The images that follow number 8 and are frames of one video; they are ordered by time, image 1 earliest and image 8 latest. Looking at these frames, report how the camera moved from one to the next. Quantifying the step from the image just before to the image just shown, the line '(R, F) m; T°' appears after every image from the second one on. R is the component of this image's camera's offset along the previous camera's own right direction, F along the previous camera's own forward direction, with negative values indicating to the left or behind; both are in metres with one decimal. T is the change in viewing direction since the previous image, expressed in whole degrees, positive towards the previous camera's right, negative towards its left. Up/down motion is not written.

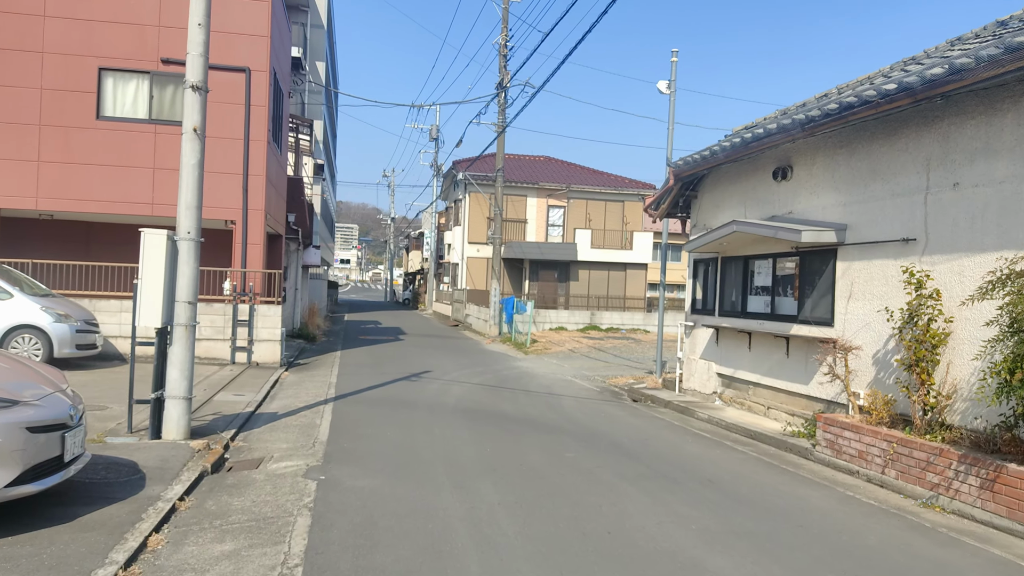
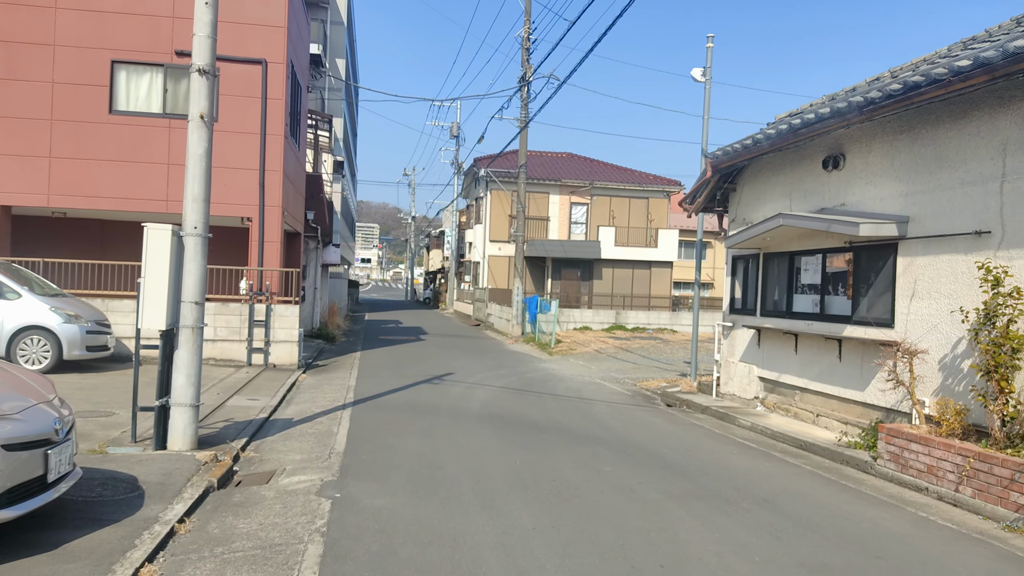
(-0.1, +0.6) m; -2°
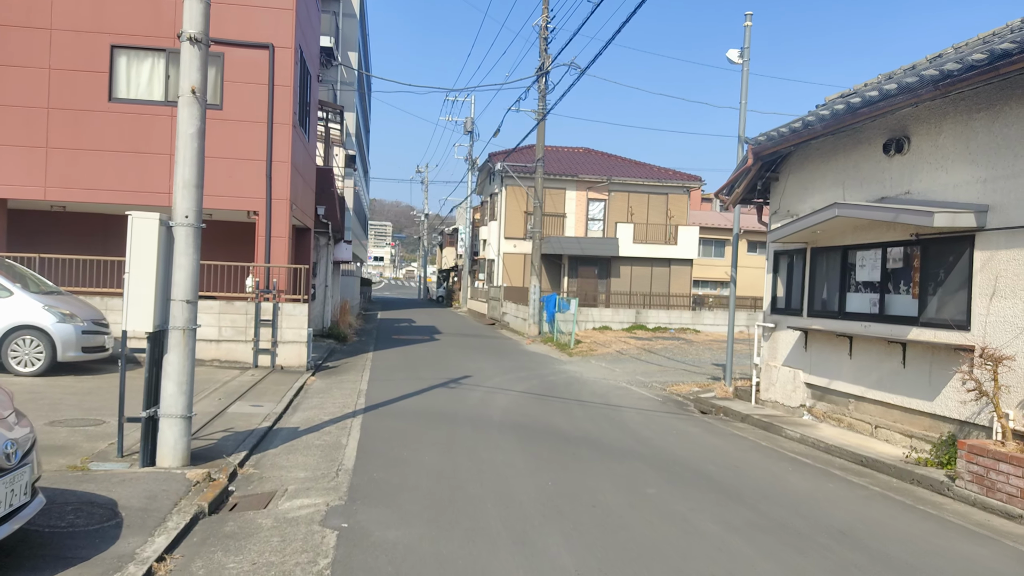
(-0.2, +0.8) m; -1°
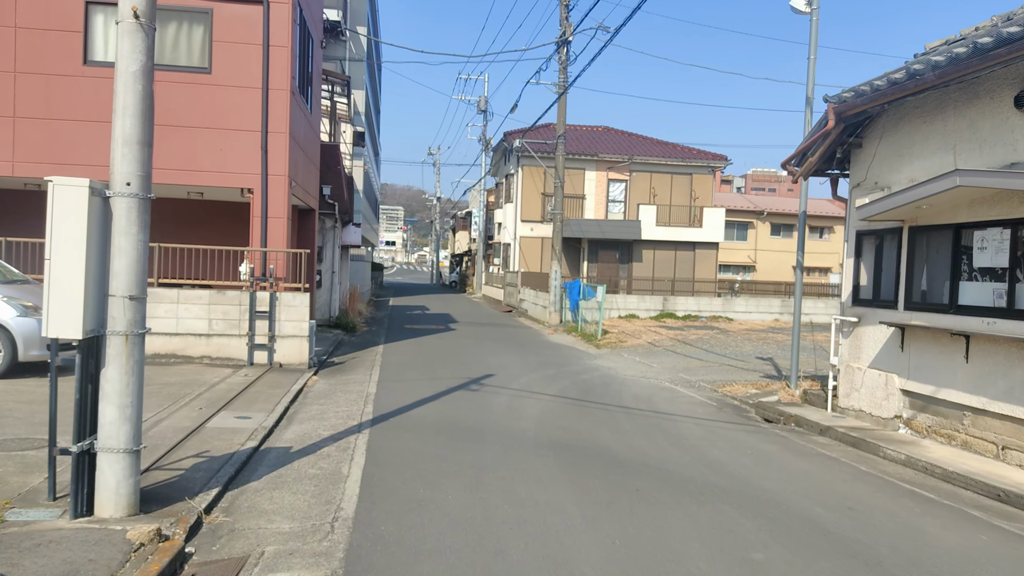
(-0.3, +1.6) m; -1°
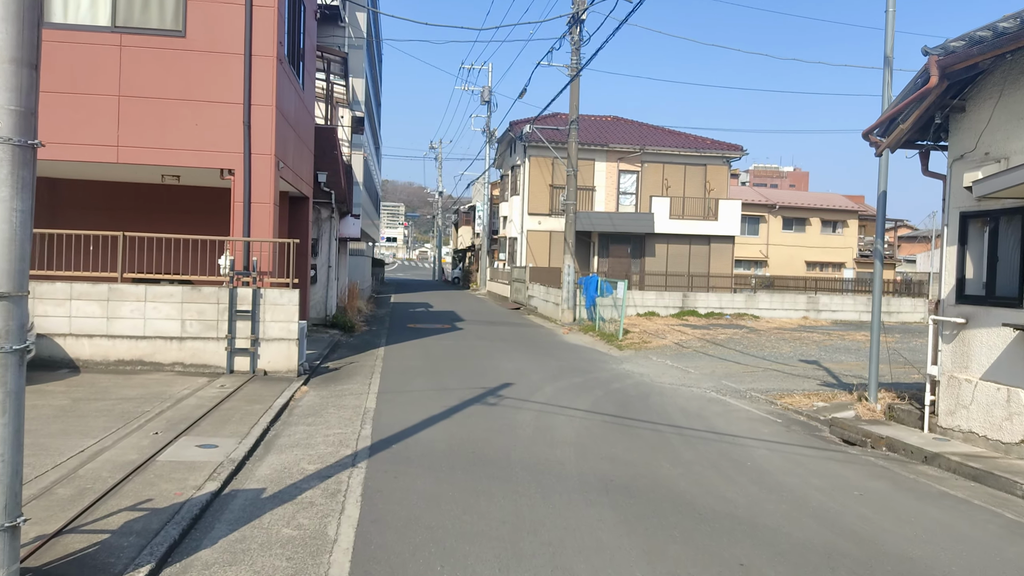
(-0.3, +1.7) m; 0°
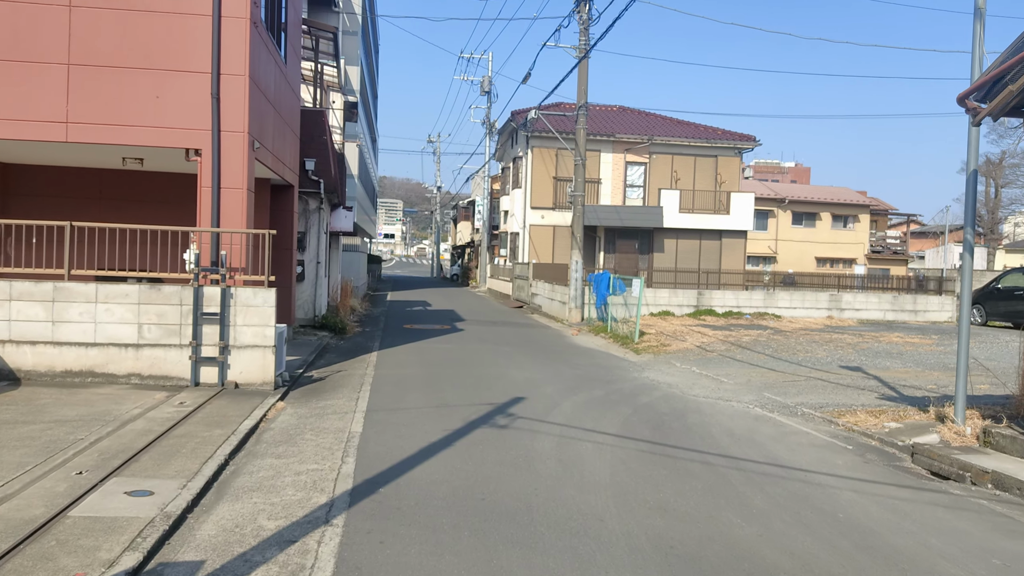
(-0.2, +1.5) m; 0°
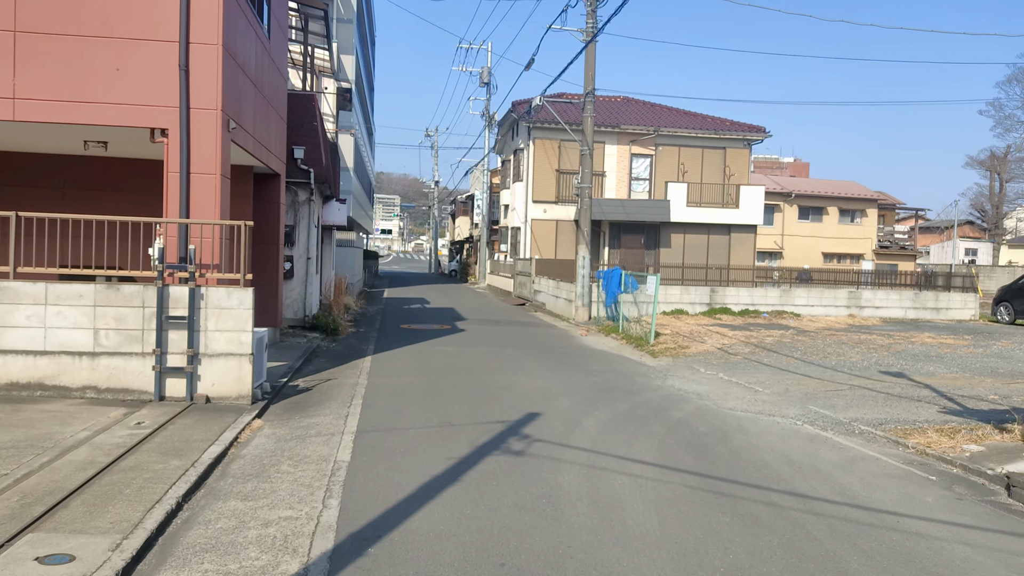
(-0.2, +1.2) m; 0°
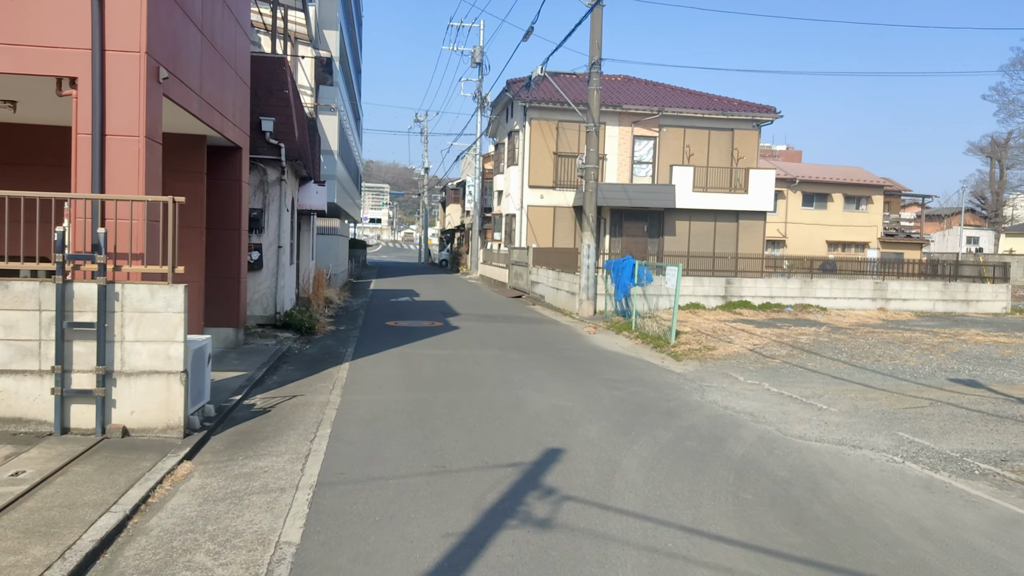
(-0.2, +1.9) m; +1°
